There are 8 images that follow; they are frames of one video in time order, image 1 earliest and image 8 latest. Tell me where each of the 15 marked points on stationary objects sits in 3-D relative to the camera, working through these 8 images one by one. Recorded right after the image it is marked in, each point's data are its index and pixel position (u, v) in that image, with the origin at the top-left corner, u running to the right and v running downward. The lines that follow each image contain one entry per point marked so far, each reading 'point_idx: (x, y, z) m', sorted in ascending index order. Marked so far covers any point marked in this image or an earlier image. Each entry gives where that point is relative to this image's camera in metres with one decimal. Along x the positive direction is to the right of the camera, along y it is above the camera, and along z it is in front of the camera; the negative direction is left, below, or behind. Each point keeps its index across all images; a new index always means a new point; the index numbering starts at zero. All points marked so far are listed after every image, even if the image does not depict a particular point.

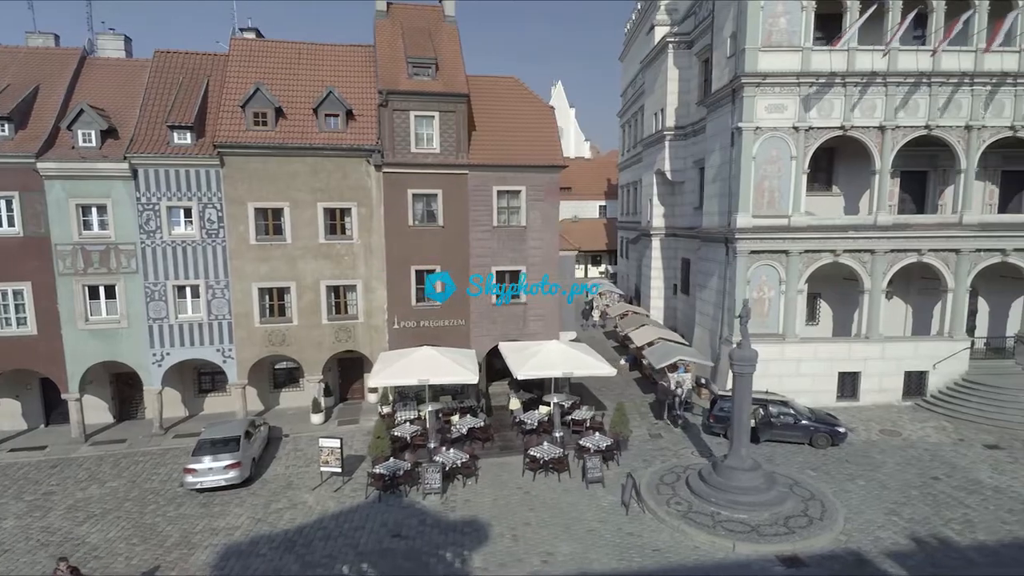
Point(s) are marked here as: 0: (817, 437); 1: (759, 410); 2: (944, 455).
0: (+9.9, -4.8, +18.1) m
1: (+8.2, -4.0, +18.5) m
2: (+13.4, -5.2, +17.5) m
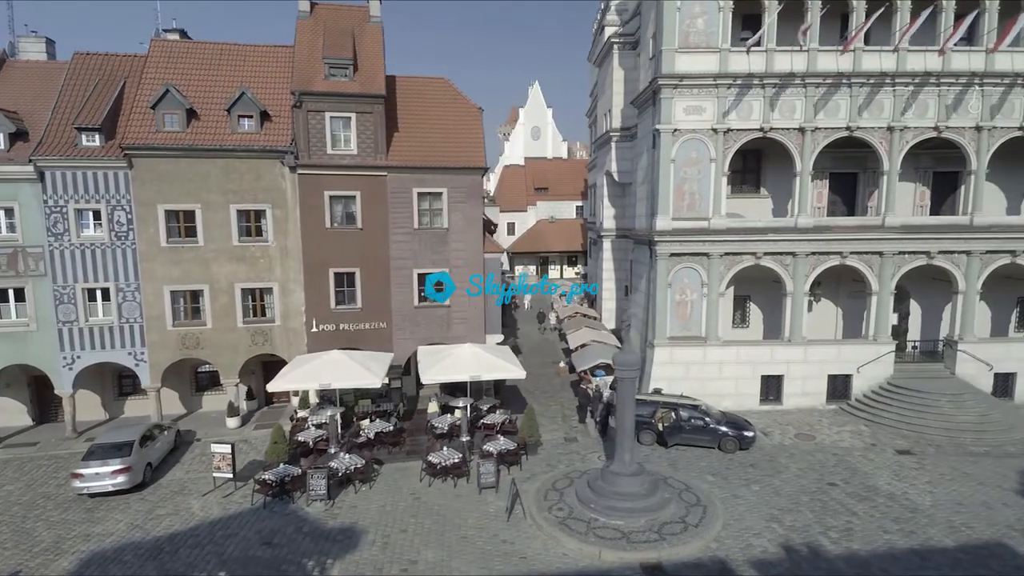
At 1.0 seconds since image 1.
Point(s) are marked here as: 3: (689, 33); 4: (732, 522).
0: (+6.9, -4.9, +17.9) m
1: (+5.2, -4.1, +18.3) m
2: (+10.4, -5.3, +17.3) m
3: (+6.3, +9.0, +19.9) m
4: (+5.4, -5.7, +13.7) m
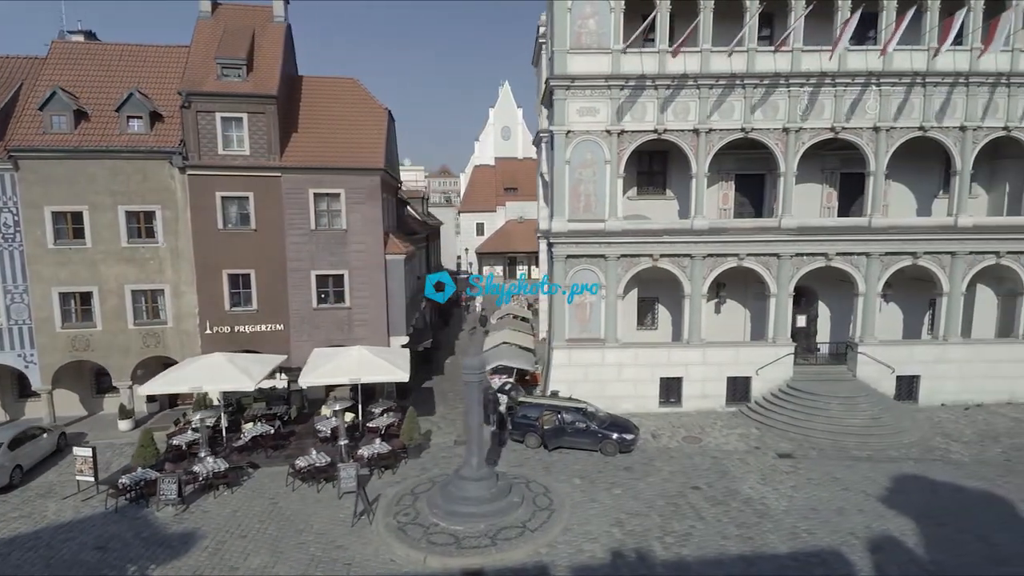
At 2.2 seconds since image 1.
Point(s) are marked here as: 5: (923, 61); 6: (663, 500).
0: (+3.0, -4.9, +17.8) m
1: (+1.3, -4.2, +18.2) m
2: (+6.6, -5.3, +17.1) m
3: (+2.5, +8.9, +19.7) m
4: (+1.5, -5.8, +13.6) m
5: (+14.5, +8.0, +20.0) m
6: (+4.0, -5.6, +14.9) m
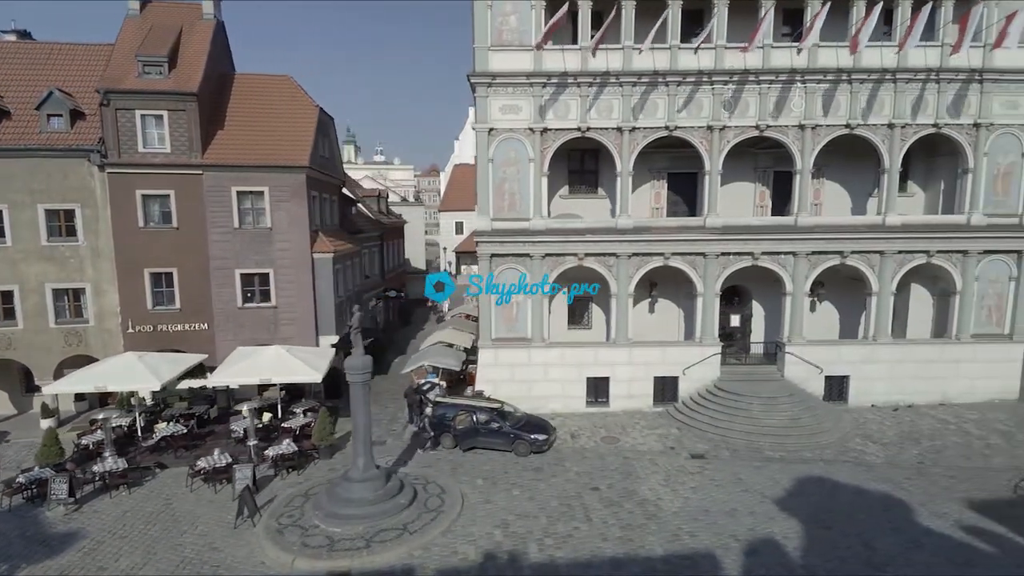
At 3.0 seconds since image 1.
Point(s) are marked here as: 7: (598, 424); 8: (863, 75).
0: (+0.2, -4.9, +17.6) m
1: (-1.5, -4.1, +18.0) m
2: (+3.8, -5.3, +17.0) m
3: (-0.3, +9.0, +19.6) m
4: (-1.3, -5.8, +13.5) m
5: (+11.8, +8.0, +19.7) m
6: (+1.2, -5.6, +14.8) m
7: (+3.0, -4.8, +19.8) m
8: (+12.2, +7.4, +19.6) m
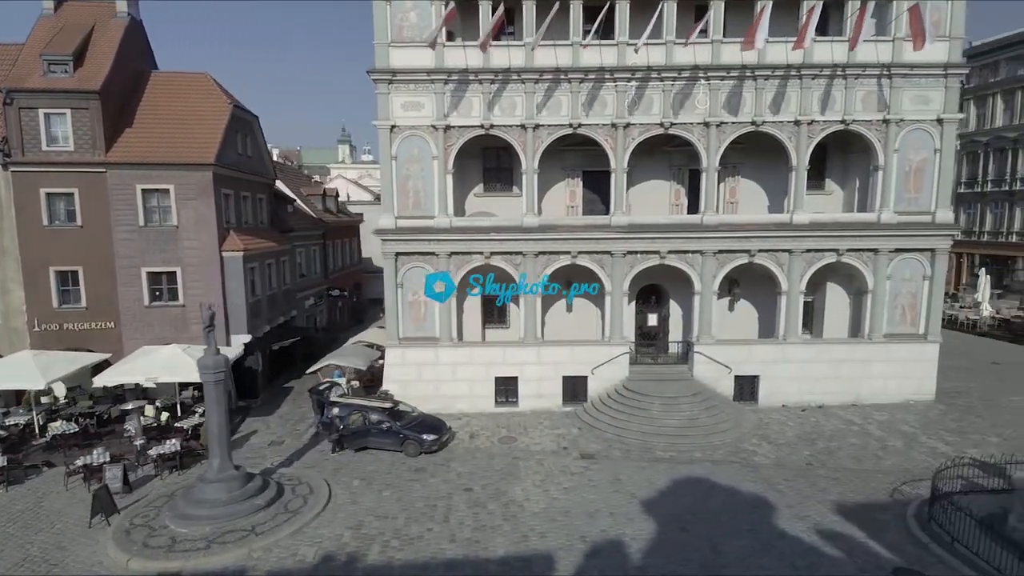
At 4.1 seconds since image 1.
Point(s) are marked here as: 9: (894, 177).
0: (-3.3, -4.9, +17.5) m
1: (-4.9, -4.1, +17.9) m
2: (+0.3, -5.3, +16.8) m
3: (-3.8, +9.0, +19.4) m
4: (-4.9, -5.7, +13.4) m
5: (+8.3, +8.1, +19.4) m
6: (-2.3, -5.6, +14.6) m
7: (-0.4, -4.8, +19.6) m
8: (+8.7, +7.4, +19.3) m
9: (+13.4, +3.9, +19.9) m
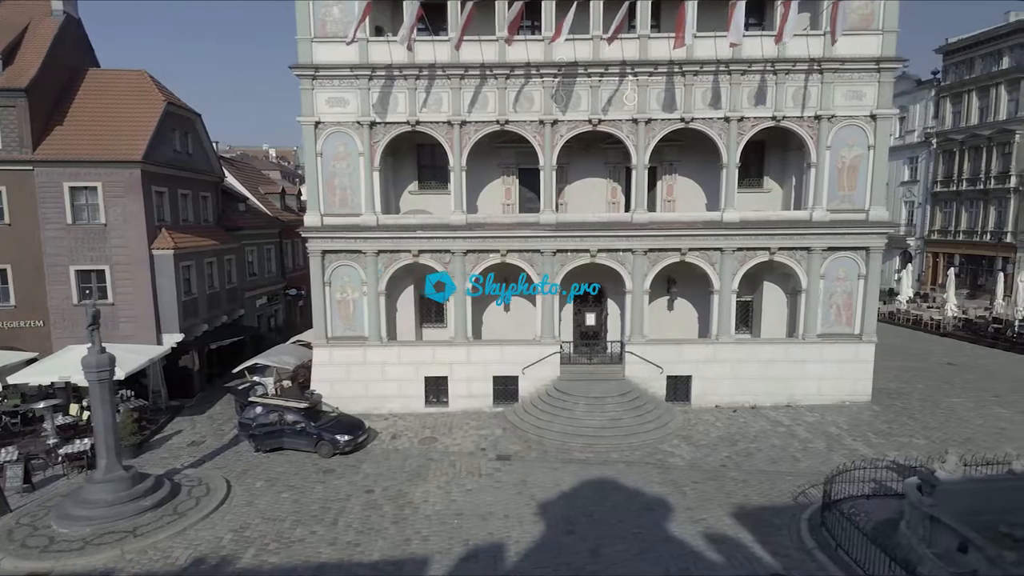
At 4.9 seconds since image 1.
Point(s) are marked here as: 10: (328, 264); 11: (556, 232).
0: (-5.9, -4.8, +17.3) m
1: (-7.5, -4.0, +17.7) m
2: (-2.3, -5.2, +16.6) m
3: (-6.3, +9.1, +19.2) m
4: (-7.5, -5.7, +13.2) m
5: (+5.8, +8.1, +19.1) m
6: (-4.9, -5.5, +14.4) m
7: (-3.0, -4.7, +19.4) m
8: (+6.2, +7.5, +19.0) m
9: (+10.9, +4.0, +19.5) m
10: (-6.6, +0.9, +20.3) m
11: (+1.6, +2.0, +19.7) m
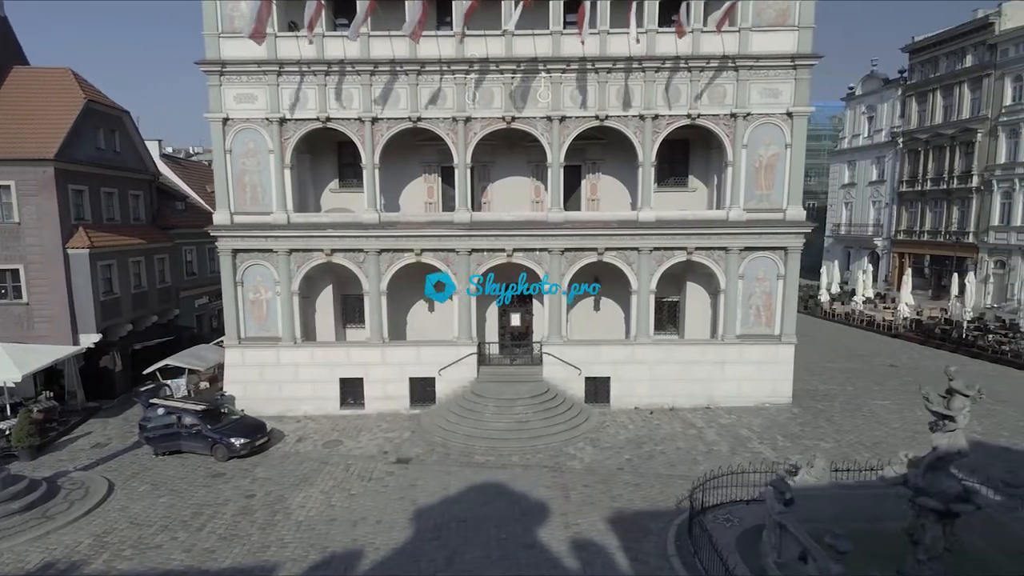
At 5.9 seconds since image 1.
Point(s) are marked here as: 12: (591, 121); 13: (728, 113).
0: (-8.9, -4.8, +17.0) m
1: (-10.6, -4.0, +17.4) m
2: (-5.3, -5.2, +16.3) m
3: (-9.3, +9.1, +18.9) m
4: (-10.5, -5.7, +12.9) m
5: (+2.8, +8.1, +18.8) m
6: (-7.9, -5.5, +14.2) m
7: (-6.0, -4.7, +19.1) m
8: (+3.2, +7.5, +18.7) m
9: (+7.9, +3.9, +19.2) m
10: (-9.6, +0.9, +20.0) m
11: (-1.4, +1.9, +19.4) m
12: (+2.7, +5.7, +19.2) m
13: (+7.3, +5.9, +19.0) m
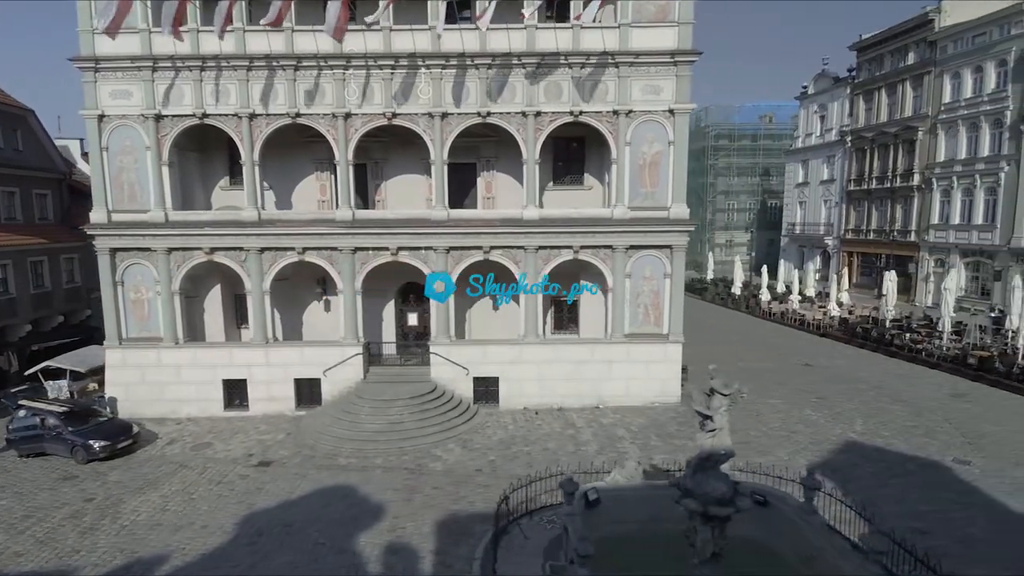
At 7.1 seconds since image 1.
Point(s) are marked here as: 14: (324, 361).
0: (-12.8, -4.8, +16.7) m
1: (-14.5, -4.0, +17.2) m
2: (-9.3, -5.2, +16.0) m
3: (-13.3, +9.1, +18.7) m
4: (-14.5, -5.7, +12.6) m
5: (-1.2, +8.1, +18.6) m
6: (-11.9, -5.5, +13.9) m
7: (-10.0, -4.7, +18.9) m
8: (-0.8, +7.5, +18.4) m
9: (+3.9, +4.0, +19.0) m
10: (-13.6, +0.9, +19.7) m
11: (-5.4, +2.0, +19.2) m
12: (-1.3, +5.7, +19.0) m
13: (+3.3, +5.9, +18.8) m
14: (-6.6, -2.6, +19.9) m
